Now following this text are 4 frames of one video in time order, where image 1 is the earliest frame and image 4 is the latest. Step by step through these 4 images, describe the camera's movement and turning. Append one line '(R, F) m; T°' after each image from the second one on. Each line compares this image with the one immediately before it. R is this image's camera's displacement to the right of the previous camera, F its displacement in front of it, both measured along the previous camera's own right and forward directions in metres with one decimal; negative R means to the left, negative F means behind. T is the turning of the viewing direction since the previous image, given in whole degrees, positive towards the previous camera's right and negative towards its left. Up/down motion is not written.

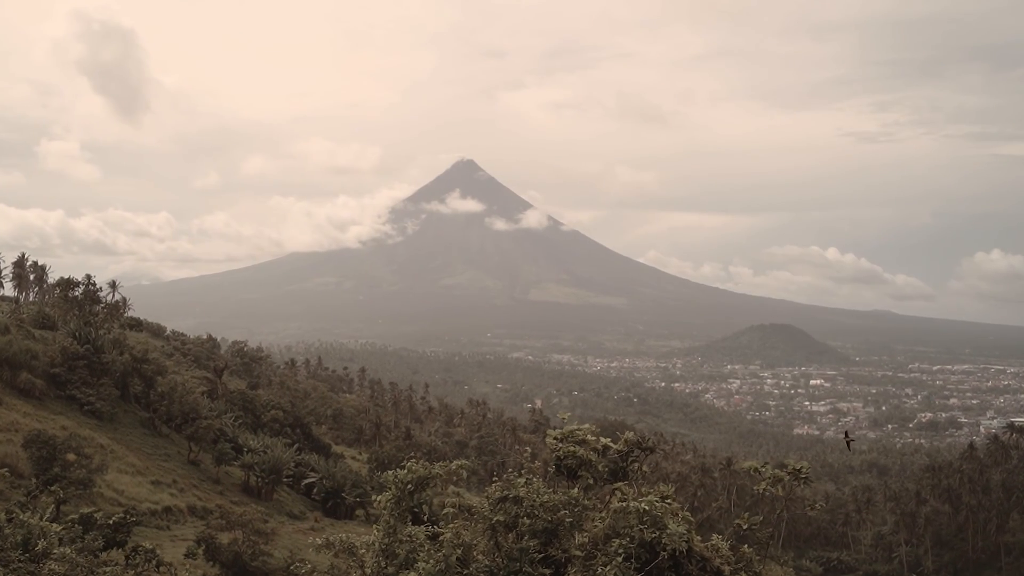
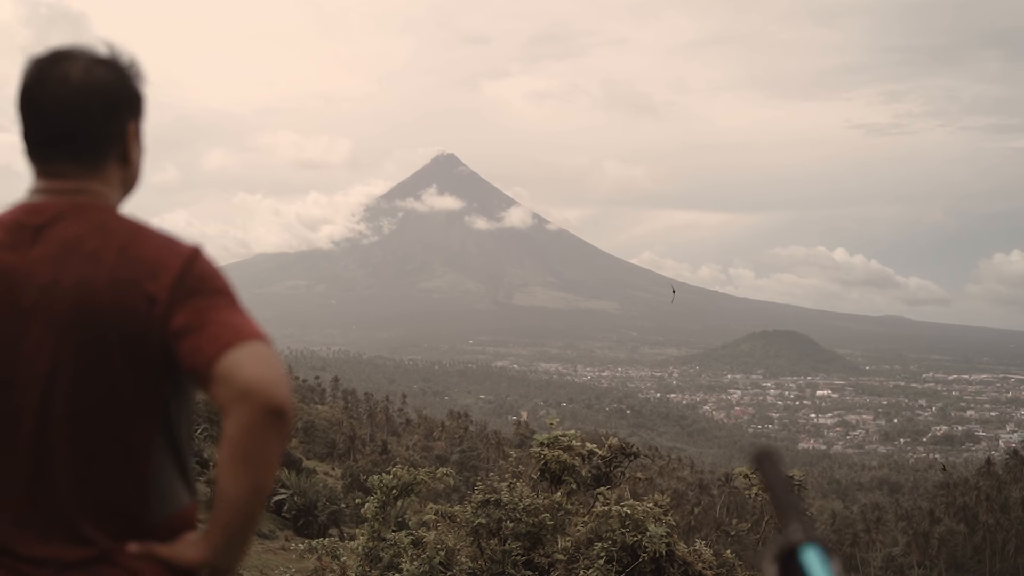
(+0.6, +2.1) m; 0°
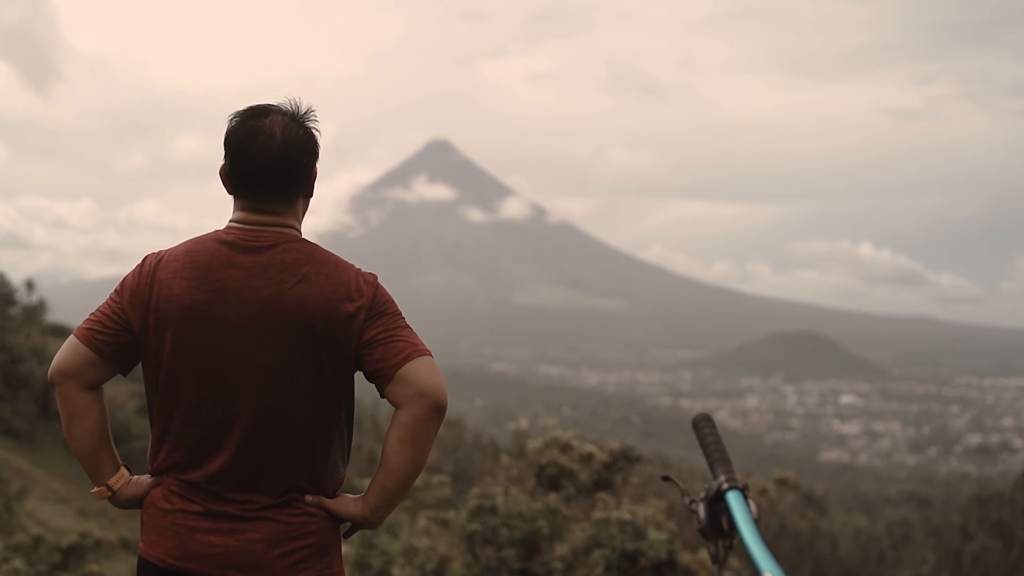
(+0.2, +2.1) m; 0°
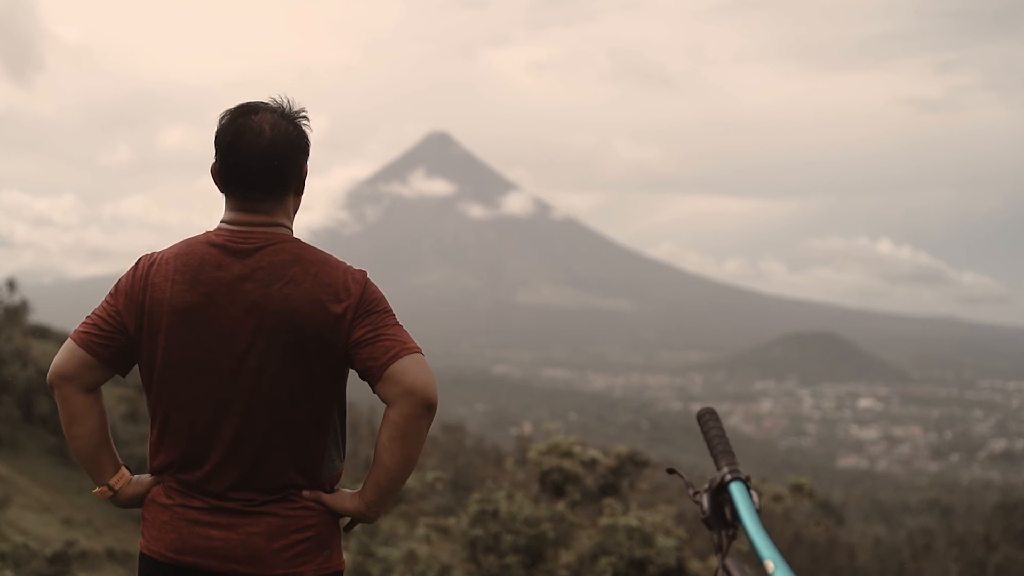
(0.0, +1.1) m; 0°
